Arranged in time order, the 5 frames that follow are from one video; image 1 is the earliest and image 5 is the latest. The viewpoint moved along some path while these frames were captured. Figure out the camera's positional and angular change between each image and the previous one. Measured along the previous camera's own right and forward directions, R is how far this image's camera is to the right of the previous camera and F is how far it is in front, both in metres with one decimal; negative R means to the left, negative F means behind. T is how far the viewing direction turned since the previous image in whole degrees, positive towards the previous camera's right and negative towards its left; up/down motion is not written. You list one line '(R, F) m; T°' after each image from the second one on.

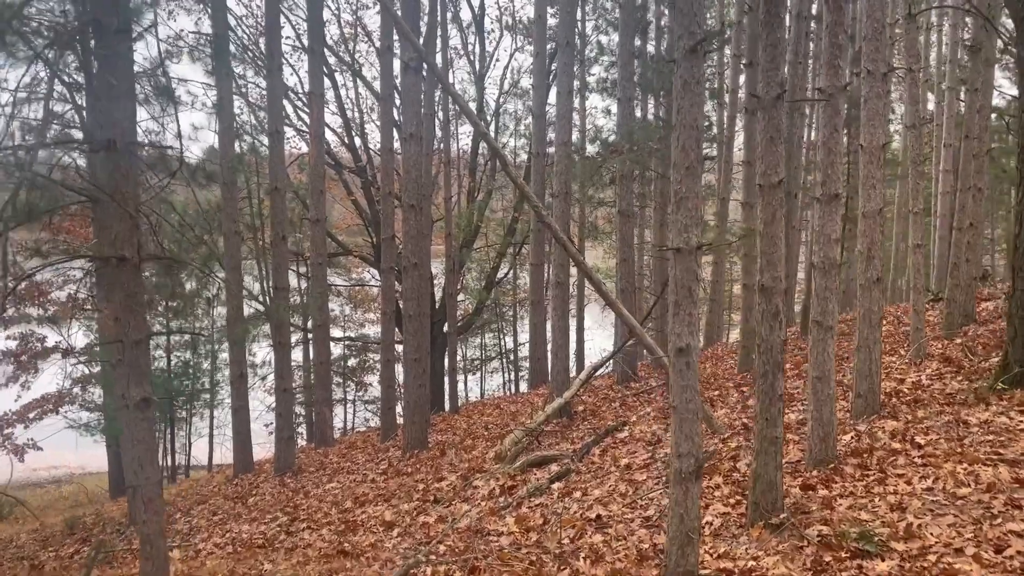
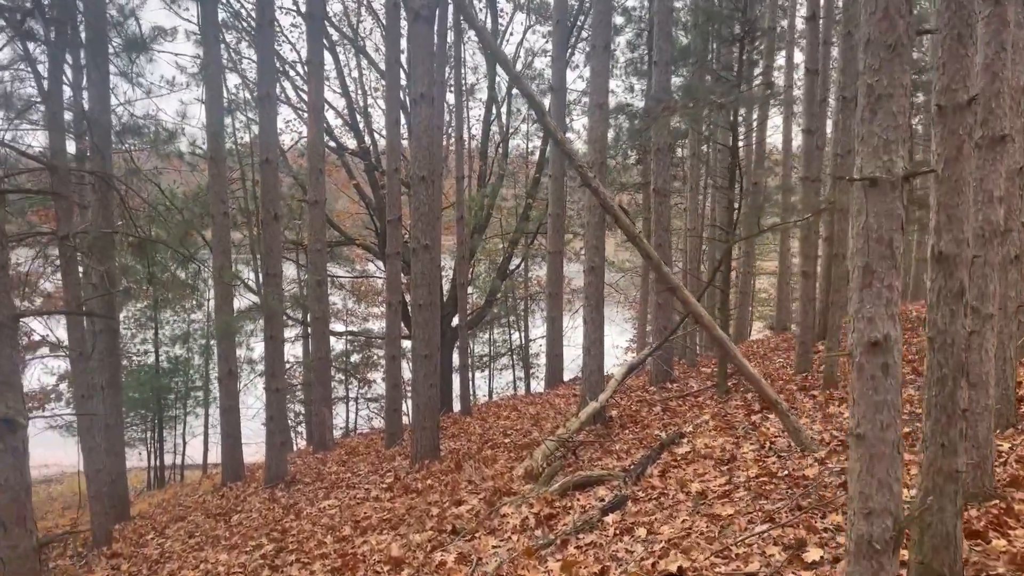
(-0.2, +1.3) m; 0°
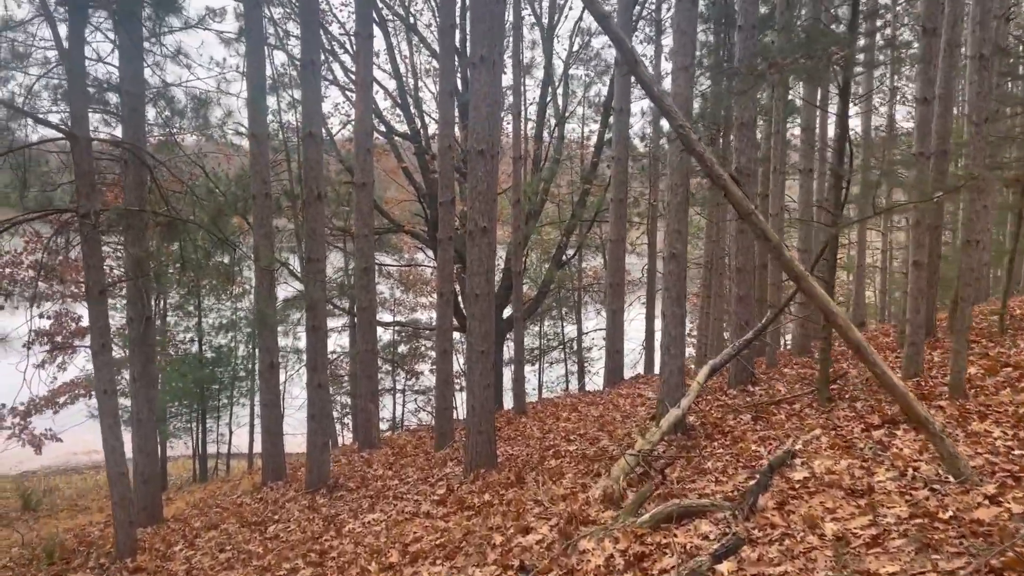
(-0.2, +0.9) m; -3°
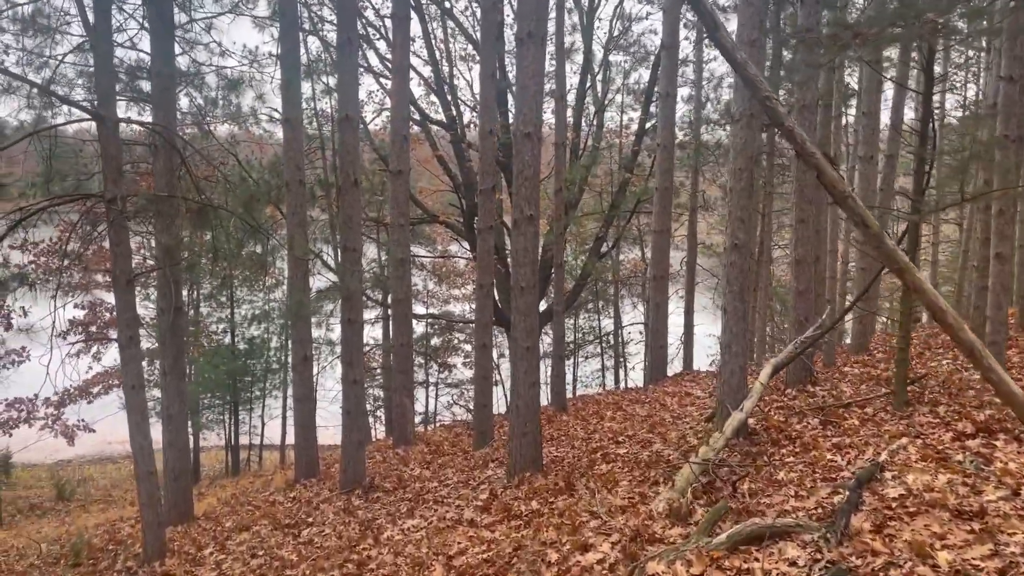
(-0.1, +0.4) m; -2°
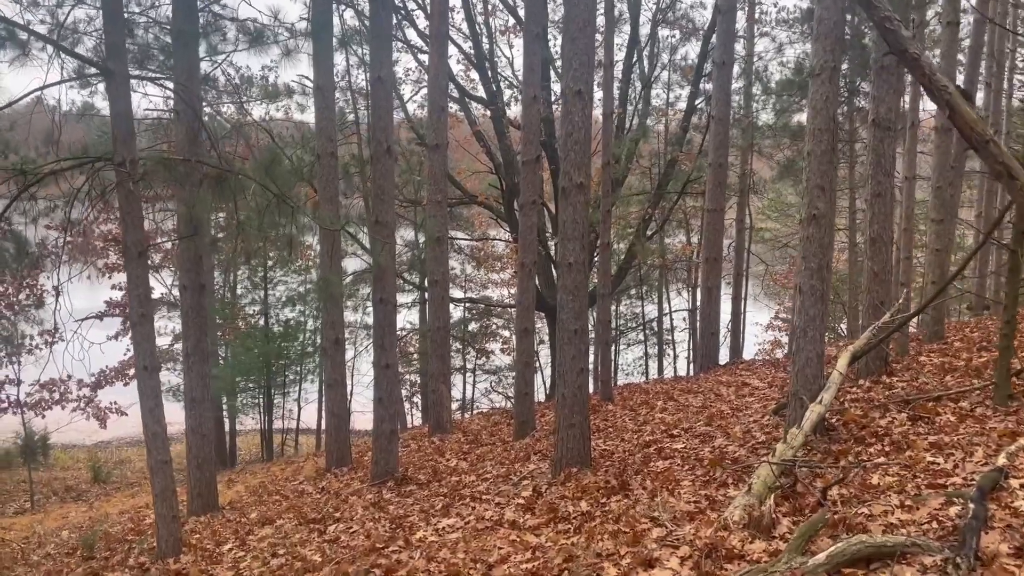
(-0.1, +0.6) m; -3°
